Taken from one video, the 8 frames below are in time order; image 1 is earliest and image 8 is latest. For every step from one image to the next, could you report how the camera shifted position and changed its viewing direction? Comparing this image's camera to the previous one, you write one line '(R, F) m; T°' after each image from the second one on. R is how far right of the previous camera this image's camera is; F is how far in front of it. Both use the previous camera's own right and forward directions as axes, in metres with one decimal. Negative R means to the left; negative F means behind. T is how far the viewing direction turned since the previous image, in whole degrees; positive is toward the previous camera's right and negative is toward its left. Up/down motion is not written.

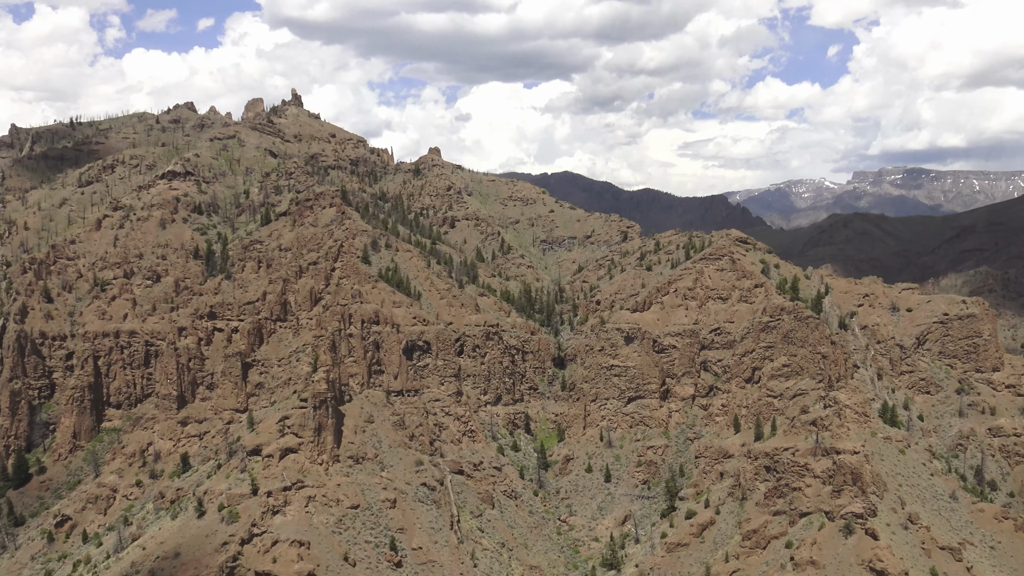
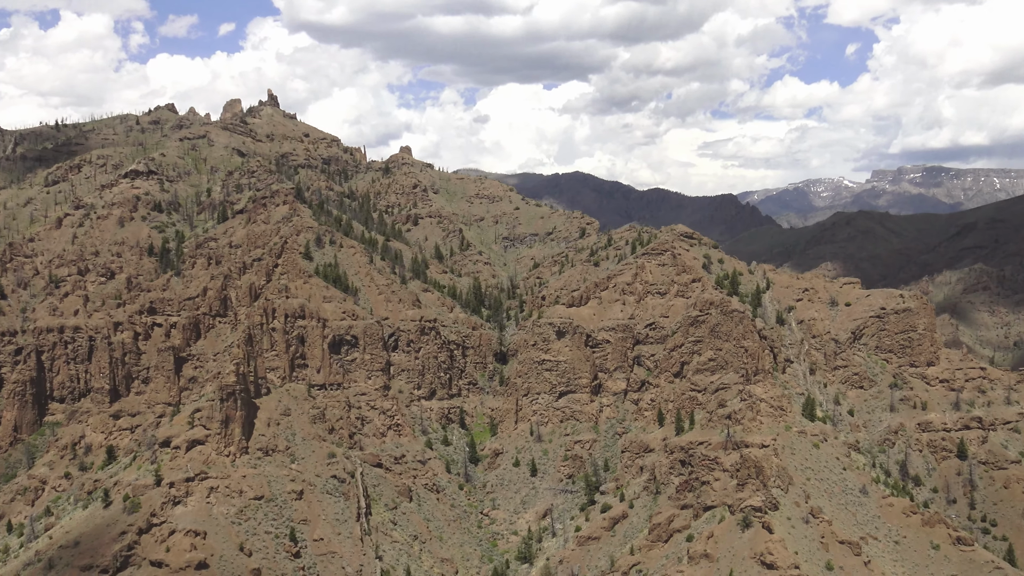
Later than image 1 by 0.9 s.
(+15.7, 0.0) m; -1°
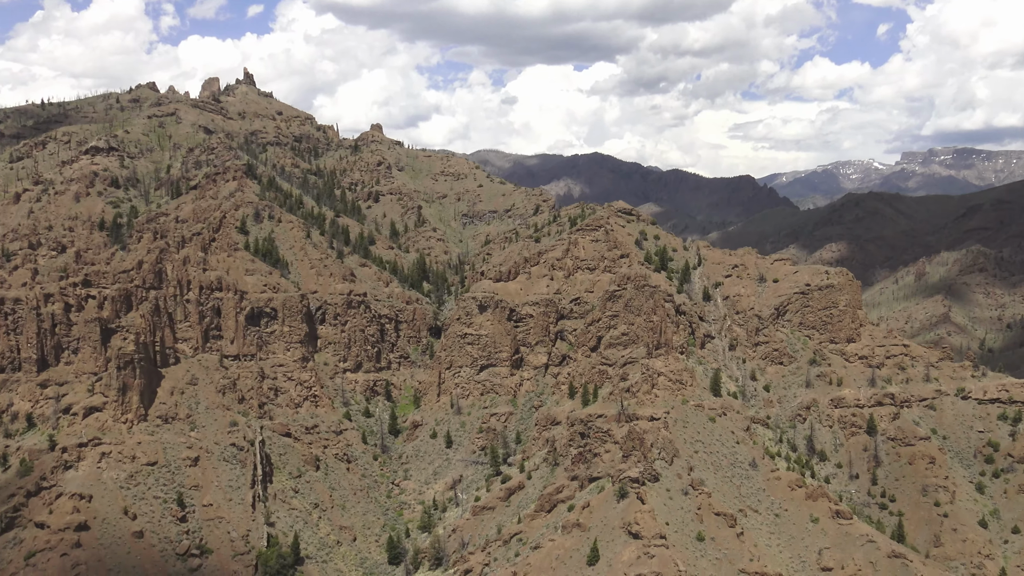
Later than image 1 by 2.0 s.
(+18.7, -0.2) m; -2°
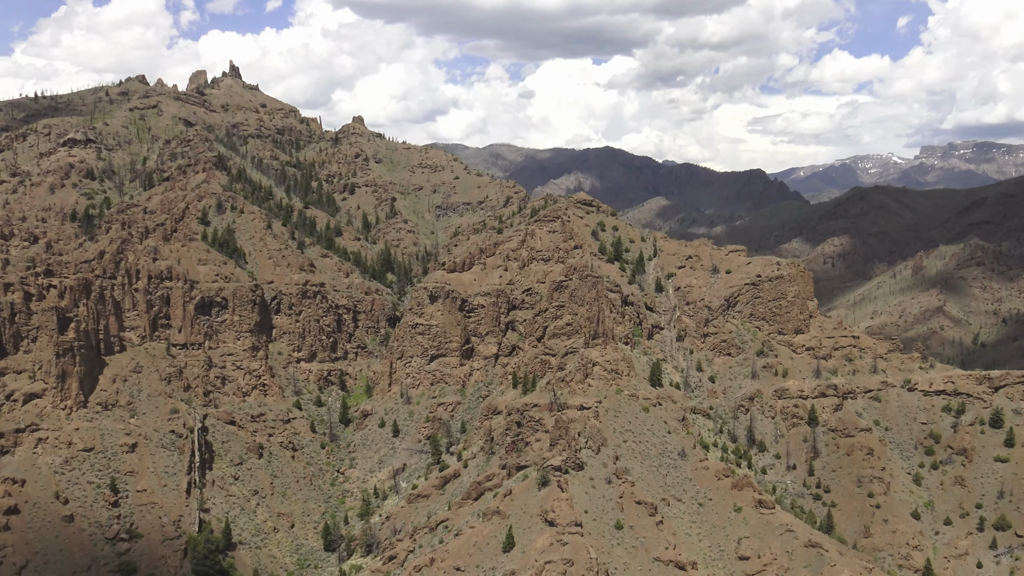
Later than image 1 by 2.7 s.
(+11.9, -0.5) m; -1°
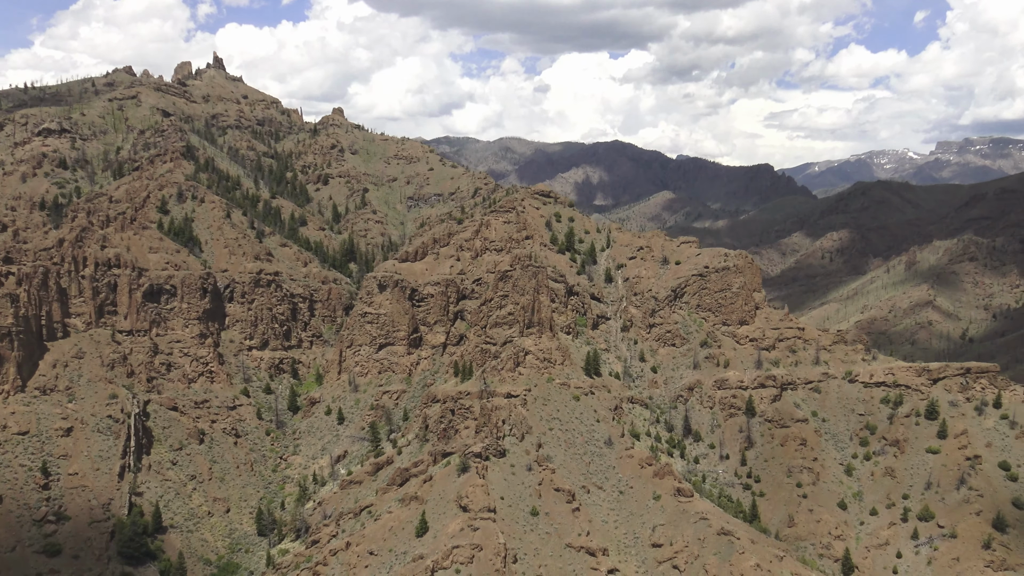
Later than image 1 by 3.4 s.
(+11.9, -0.5) m; -1°
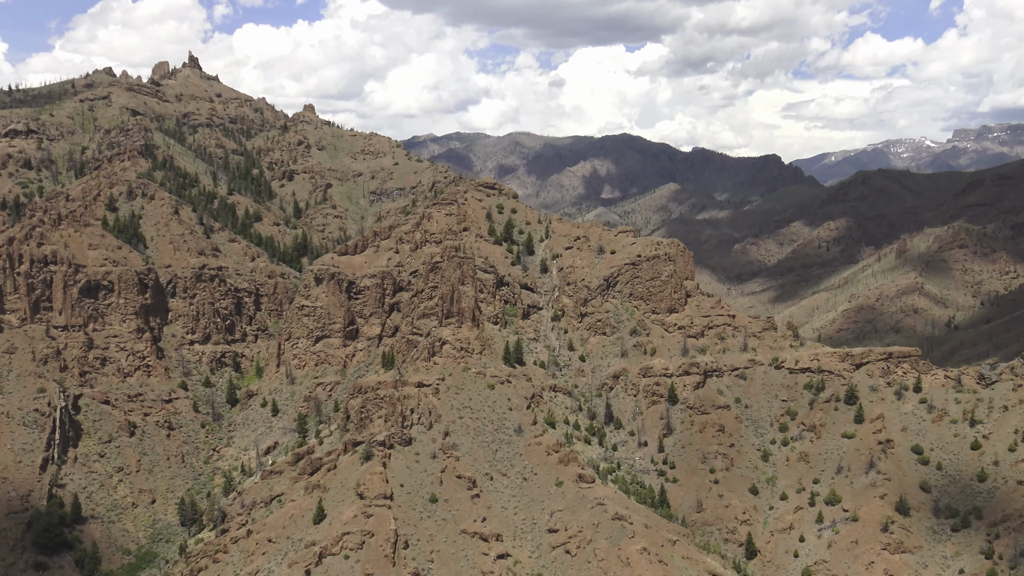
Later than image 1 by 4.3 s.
(+15.2, -0.8) m; -1°
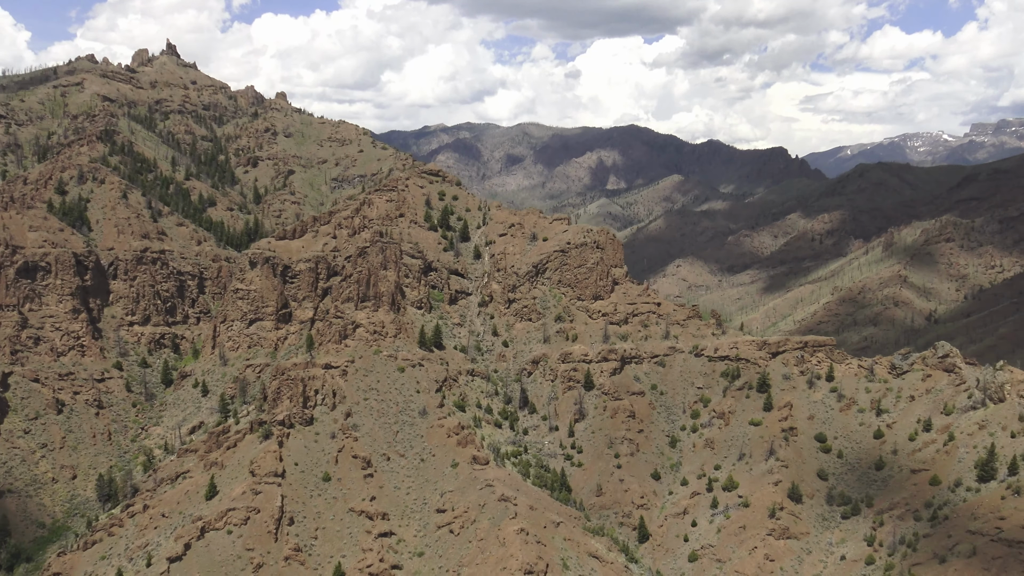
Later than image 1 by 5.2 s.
(+15.3, -1.0) m; -1°
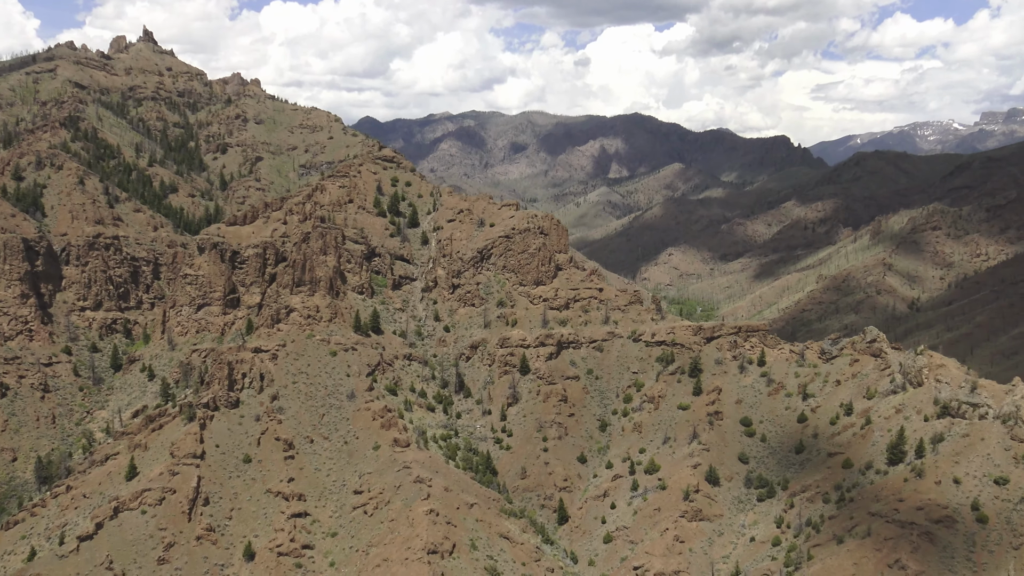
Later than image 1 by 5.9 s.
(+11.6, -0.6) m; 0°
